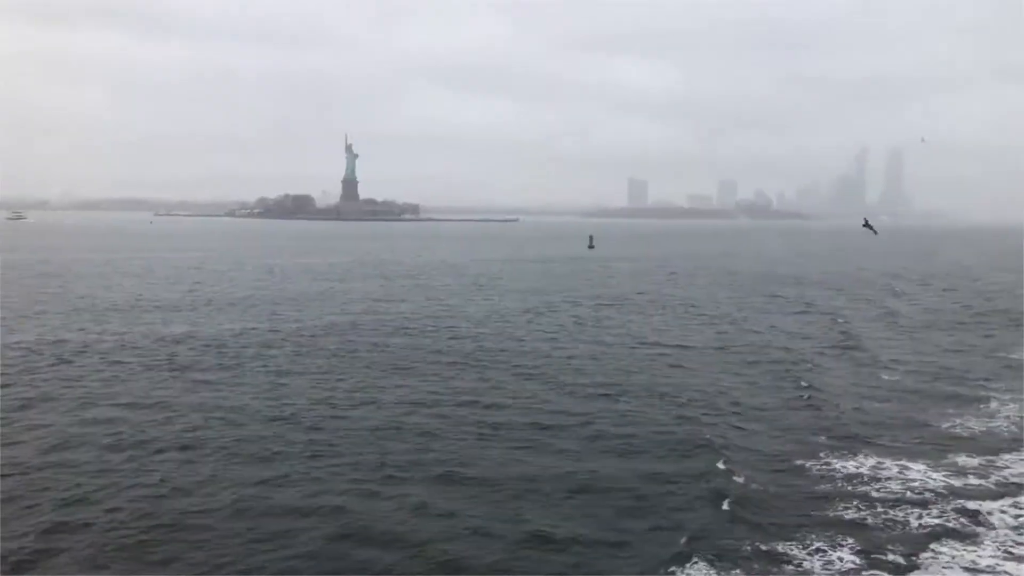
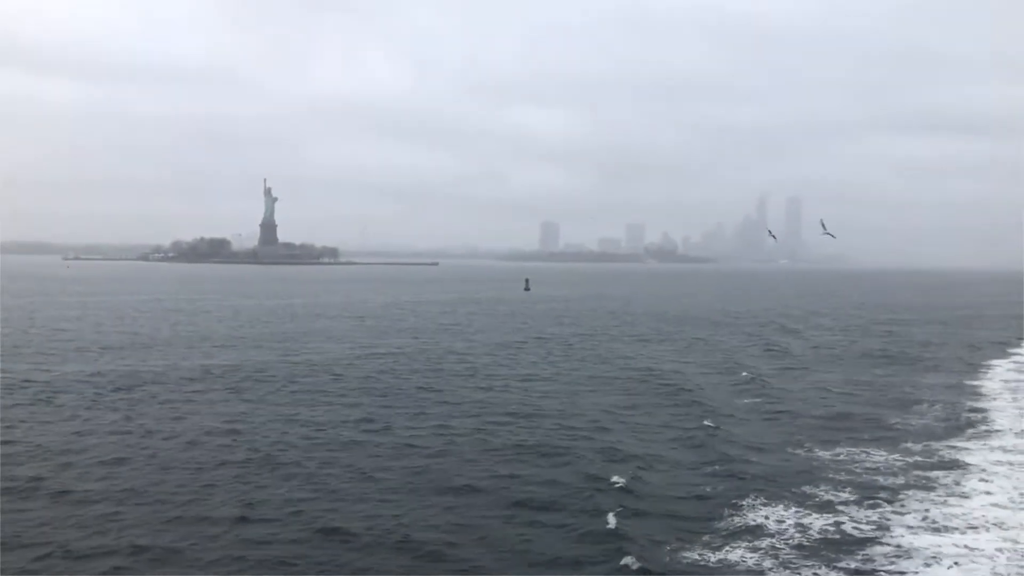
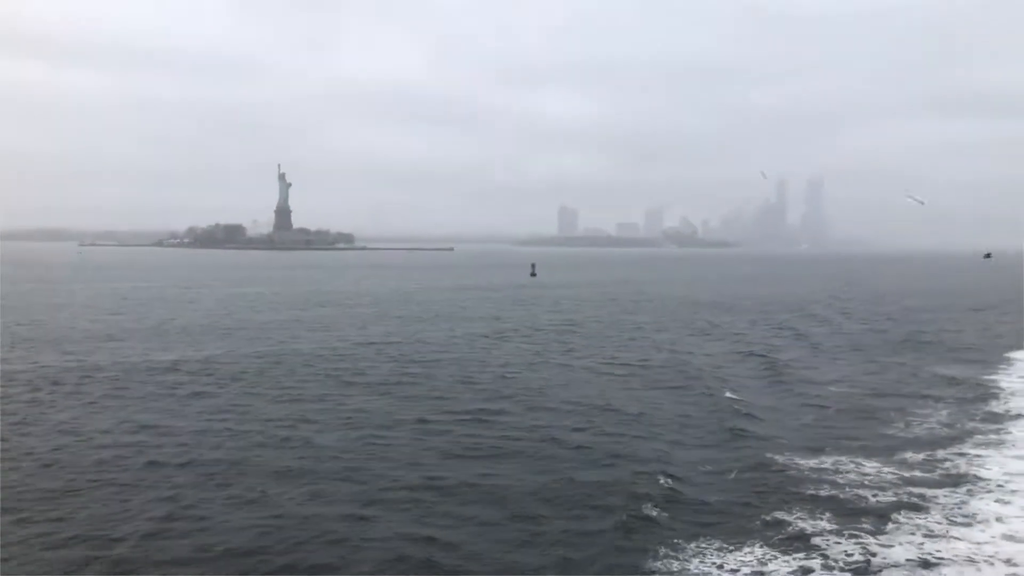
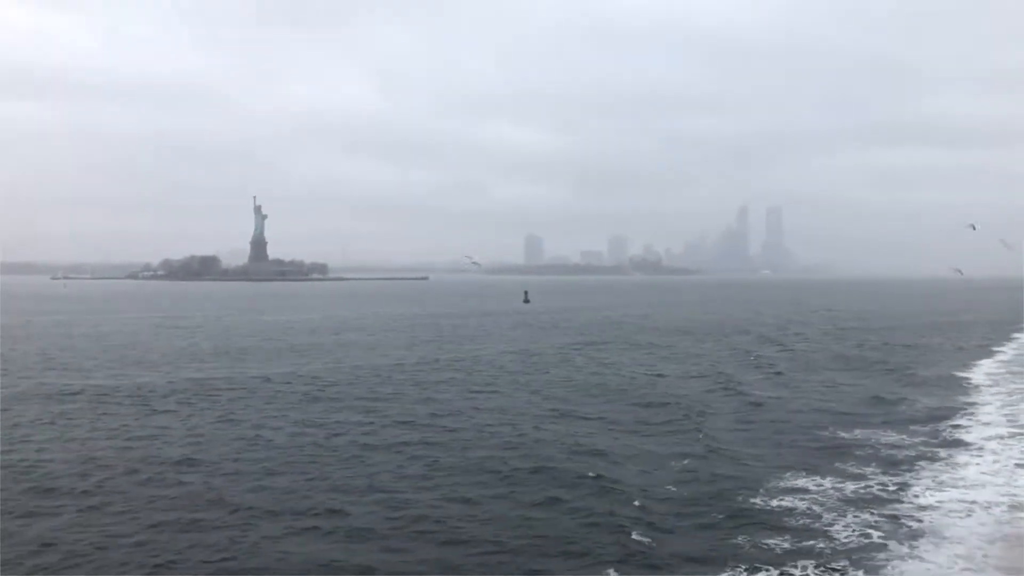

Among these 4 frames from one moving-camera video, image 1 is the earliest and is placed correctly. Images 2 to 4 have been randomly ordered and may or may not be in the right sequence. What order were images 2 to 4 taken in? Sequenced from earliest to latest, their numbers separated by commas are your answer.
3, 2, 4
